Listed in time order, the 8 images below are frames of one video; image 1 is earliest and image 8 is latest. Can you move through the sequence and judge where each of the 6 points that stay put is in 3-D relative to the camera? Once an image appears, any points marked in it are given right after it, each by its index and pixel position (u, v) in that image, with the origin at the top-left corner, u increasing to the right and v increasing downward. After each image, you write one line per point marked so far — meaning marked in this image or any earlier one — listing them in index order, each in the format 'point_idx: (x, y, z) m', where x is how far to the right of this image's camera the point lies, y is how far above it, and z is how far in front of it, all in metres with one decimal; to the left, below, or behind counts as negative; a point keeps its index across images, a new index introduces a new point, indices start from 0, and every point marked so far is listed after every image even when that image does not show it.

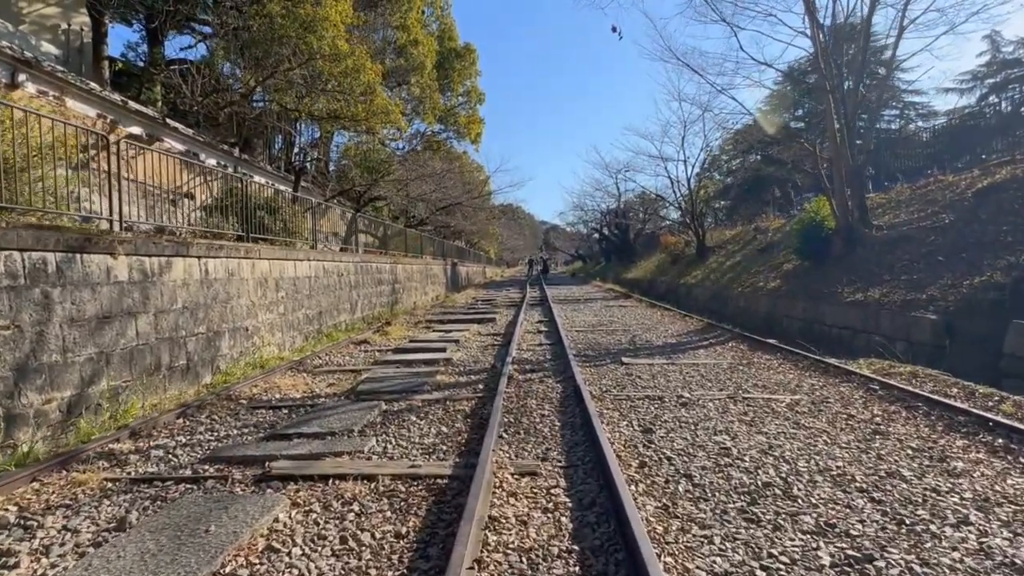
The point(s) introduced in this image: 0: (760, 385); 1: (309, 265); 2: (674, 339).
0: (+2.2, -0.9, +5.1) m
1: (-3.7, +0.4, +10.7) m
2: (+2.3, -0.7, +8.3) m
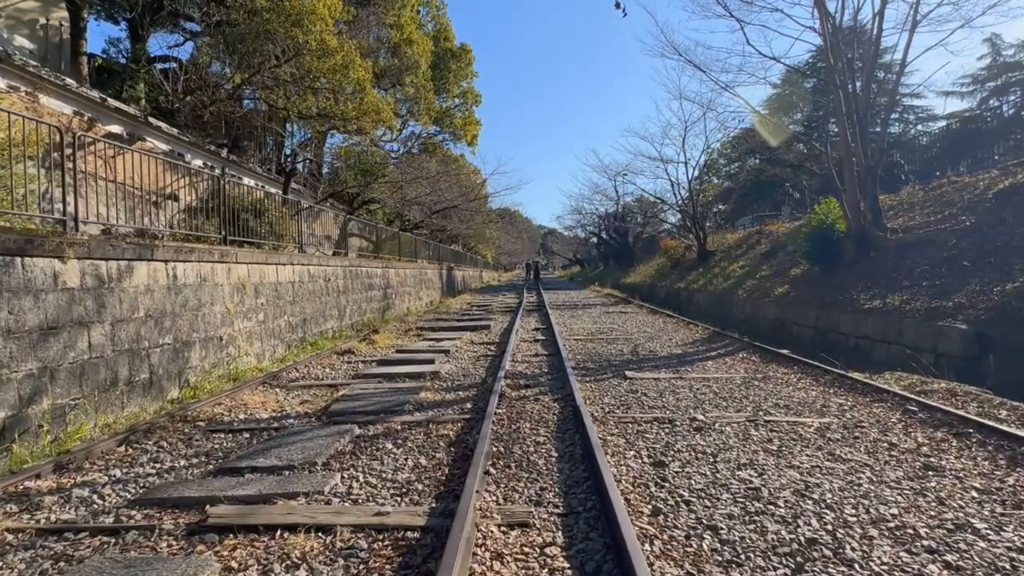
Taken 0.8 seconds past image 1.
0: (+2.1, -0.9, +4.6) m
1: (-3.8, +0.3, +10.2) m
2: (+2.3, -0.8, +7.8) m
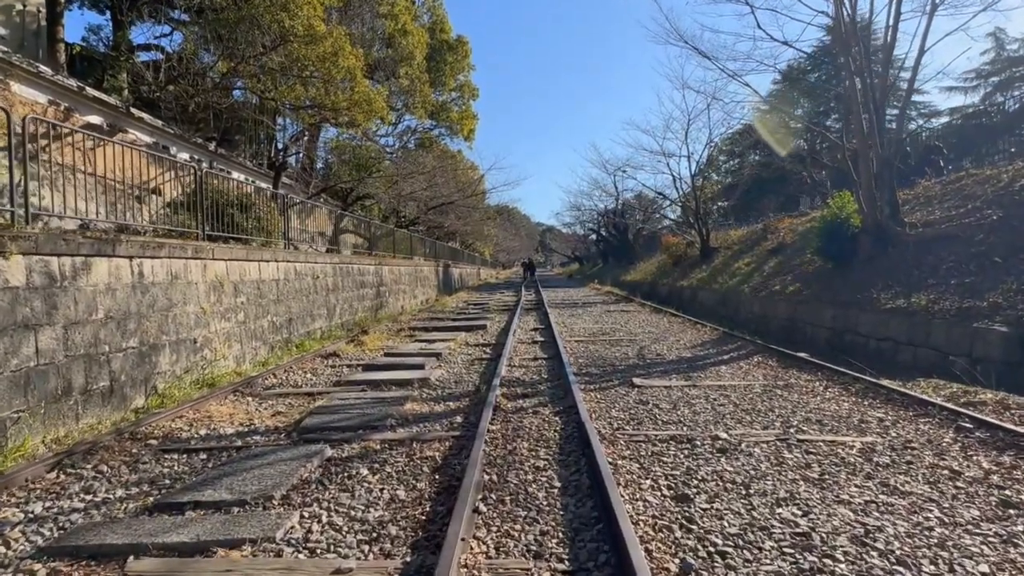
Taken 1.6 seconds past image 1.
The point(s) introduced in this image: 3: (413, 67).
0: (+2.1, -0.9, +4.0) m
1: (-3.9, +0.3, +9.6) m
2: (+2.2, -0.8, +7.3) m
3: (-3.3, +7.4, +19.6) m
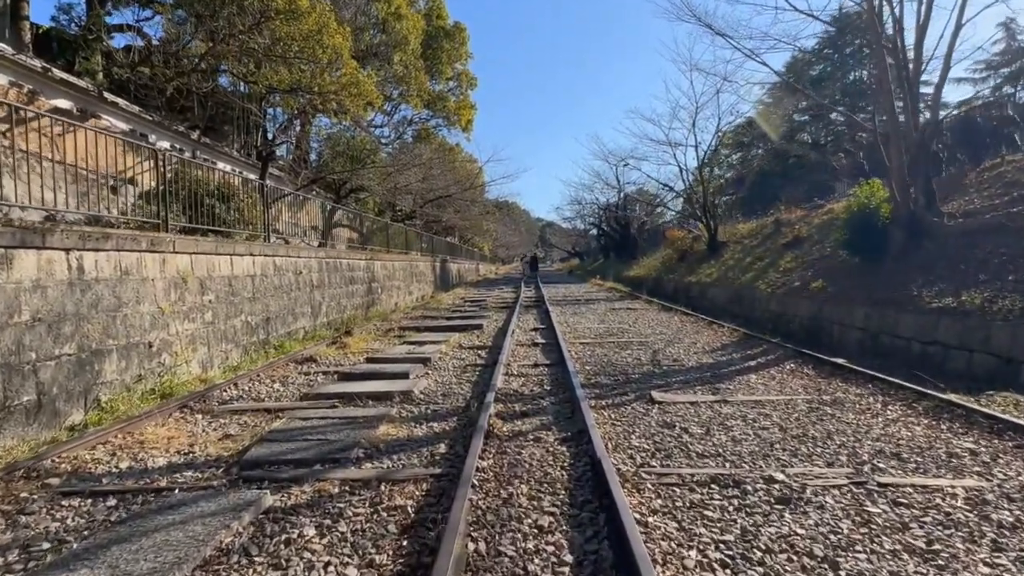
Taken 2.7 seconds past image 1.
0: (+2.1, -0.9, +3.2) m
1: (-3.9, +0.4, +8.8) m
2: (+2.2, -0.8, +6.4) m
3: (-3.4, +7.6, +18.7) m
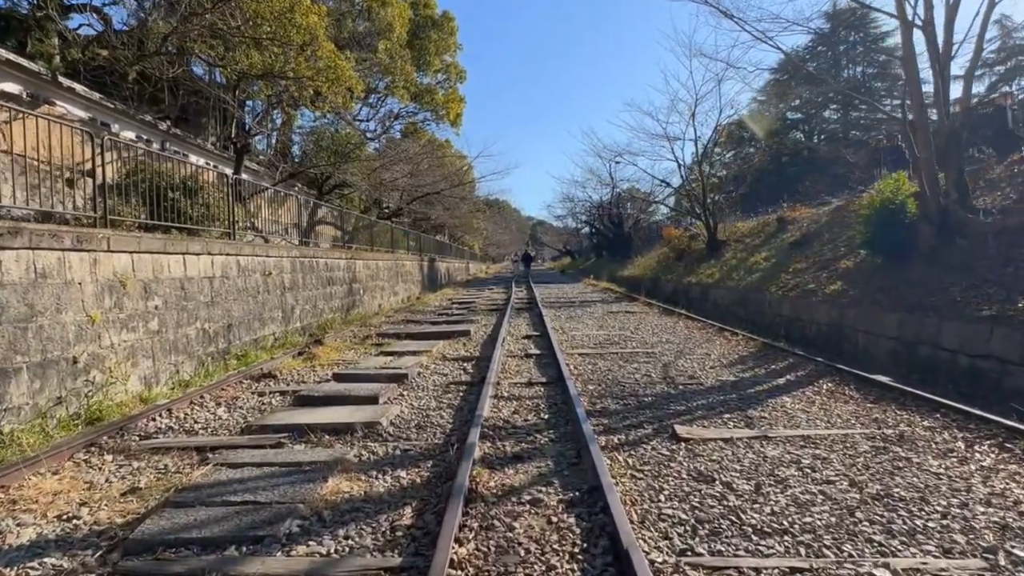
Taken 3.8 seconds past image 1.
0: (+2.0, -1.0, +2.4) m
1: (-4.0, +0.4, +7.8) m
2: (+2.1, -0.8, +5.6) m
3: (-3.6, +7.5, +17.8) m
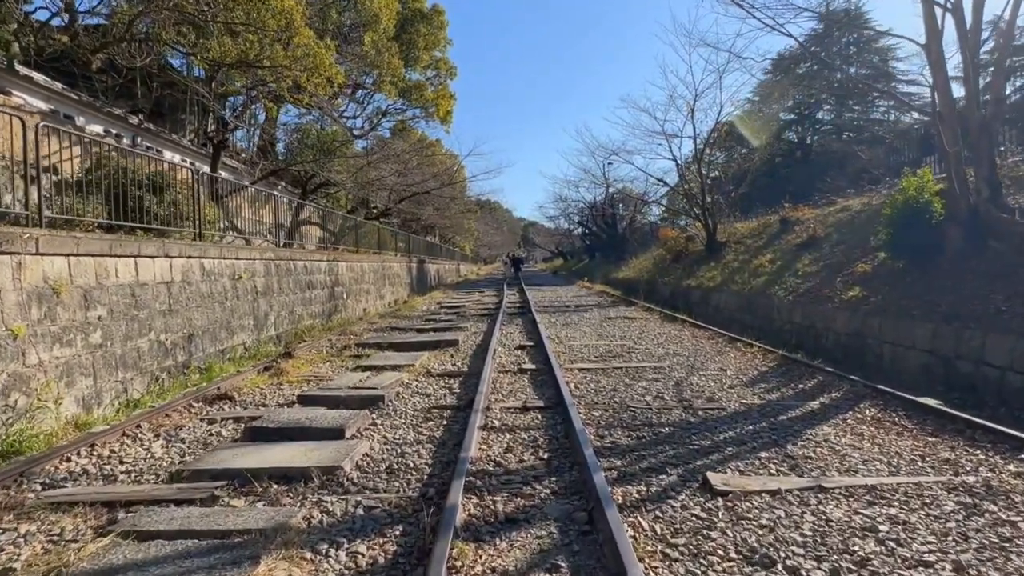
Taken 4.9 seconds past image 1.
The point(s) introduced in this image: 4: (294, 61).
0: (+2.0, -1.0, +1.7) m
1: (-4.1, +0.3, +7.0) m
2: (+2.0, -0.9, +4.9) m
3: (-3.9, +7.4, +17.0) m
4: (-4.2, +4.3, +11.1) m
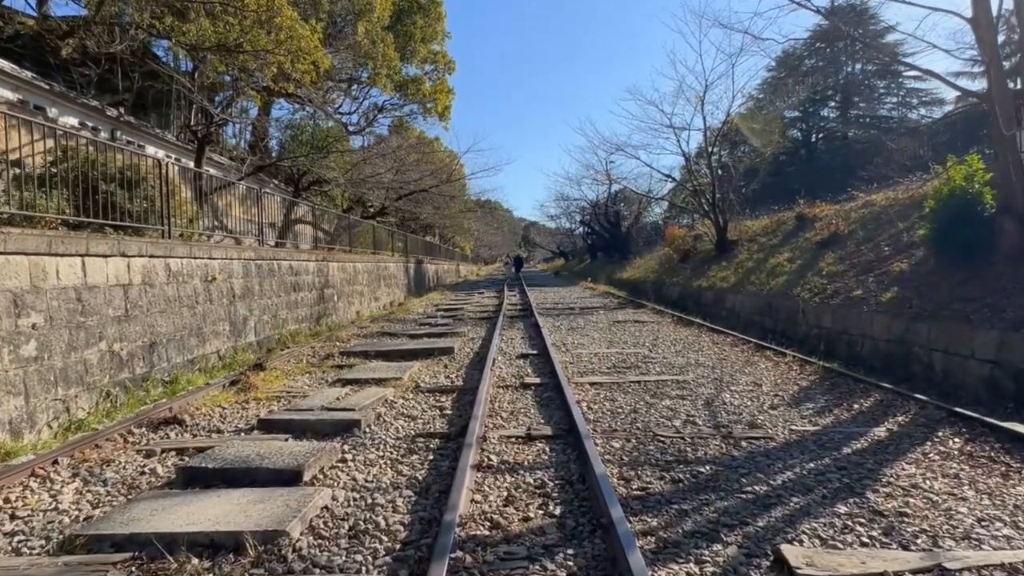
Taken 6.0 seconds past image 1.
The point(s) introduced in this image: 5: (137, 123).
0: (+2.0, -1.0, +0.9) m
1: (-4.1, +0.2, +6.2) m
2: (+2.0, -0.9, +4.1) m
3: (-3.9, +7.4, +16.2) m
4: (-4.2, +4.3, +10.3) m
5: (-9.3, +4.1, +14.5) m
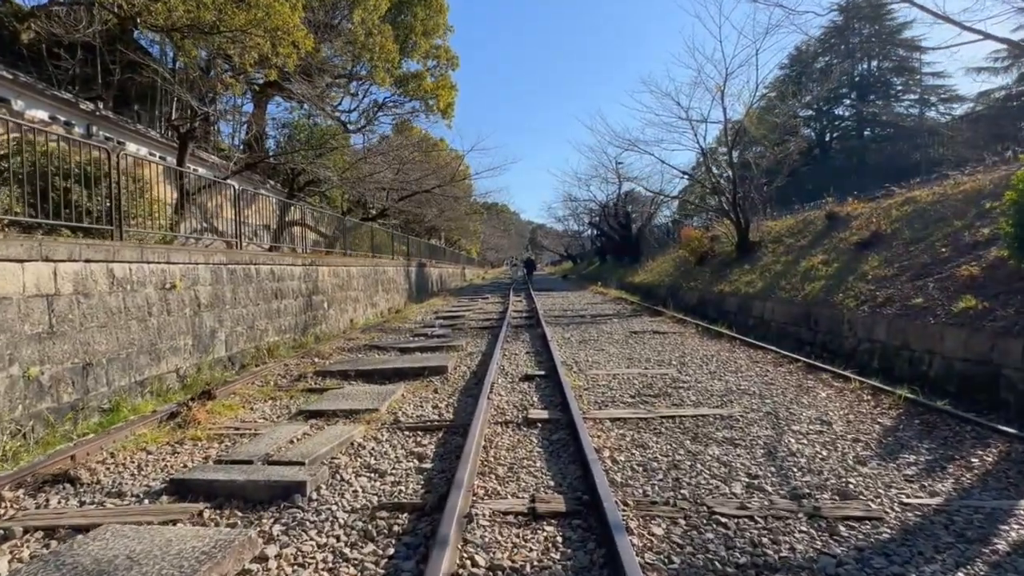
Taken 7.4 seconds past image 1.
0: (+2.0, -1.1, -0.2) m
1: (-4.1, +0.1, +5.2) m
2: (+2.0, -1.0, +3.0) m
3: (-3.8, +7.3, +15.2) m
4: (-4.1, +4.2, +9.3) m
5: (-9.2, +3.9, +13.6) m
